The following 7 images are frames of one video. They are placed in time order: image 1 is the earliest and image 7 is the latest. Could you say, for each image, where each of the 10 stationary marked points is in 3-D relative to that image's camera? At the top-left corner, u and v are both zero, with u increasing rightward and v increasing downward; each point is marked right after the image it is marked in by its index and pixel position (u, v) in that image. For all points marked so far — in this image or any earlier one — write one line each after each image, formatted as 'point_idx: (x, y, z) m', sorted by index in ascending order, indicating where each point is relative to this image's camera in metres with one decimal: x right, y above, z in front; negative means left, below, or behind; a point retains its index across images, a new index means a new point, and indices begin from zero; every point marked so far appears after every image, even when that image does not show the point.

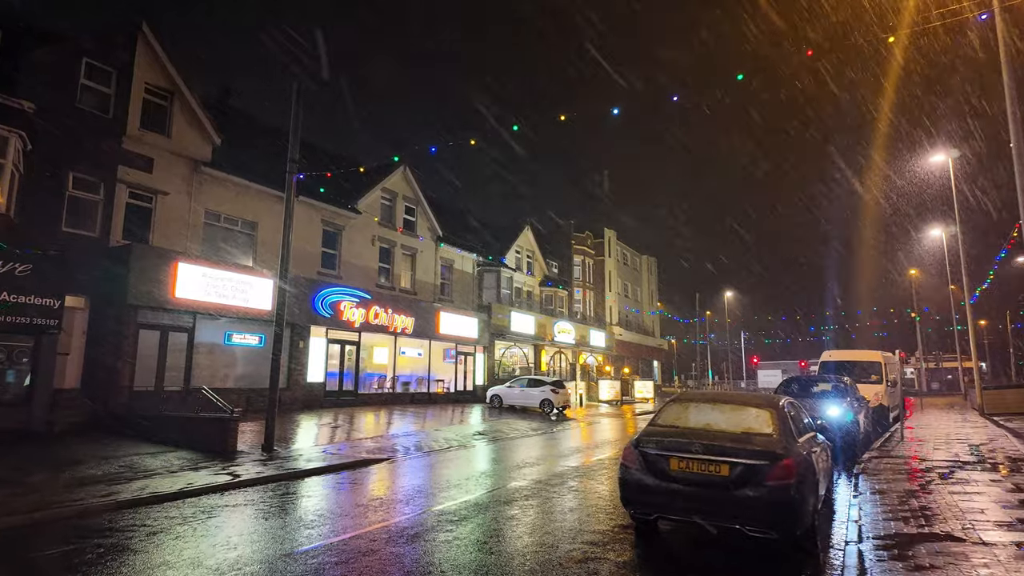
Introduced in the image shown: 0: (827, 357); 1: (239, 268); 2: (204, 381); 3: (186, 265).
0: (+10.3, -2.3, +19.0) m
1: (-8.5, +0.6, +18.1) m
2: (-9.3, -2.8, +17.6) m
3: (-9.3, +0.7, +16.6) m
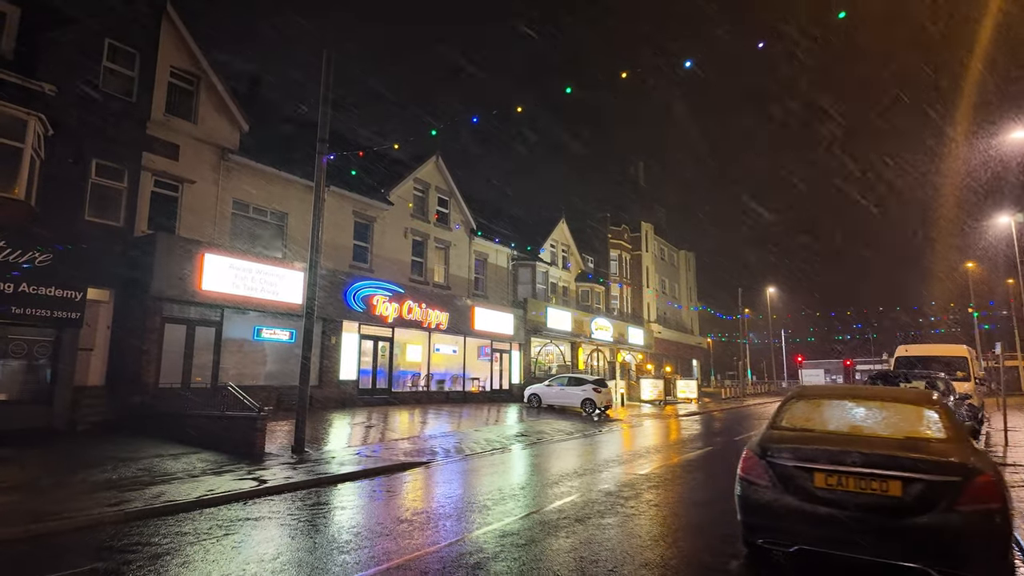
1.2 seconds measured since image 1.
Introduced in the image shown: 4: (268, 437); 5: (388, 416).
0: (+11.6, -1.9, +17.2) m
1: (-7.2, +0.8, +17.2) m
2: (-8.1, -2.6, +16.8) m
3: (-8.1, +0.9, +15.8) m
4: (-5.5, -3.4, +13.1) m
5: (-4.0, -4.1, +18.7) m
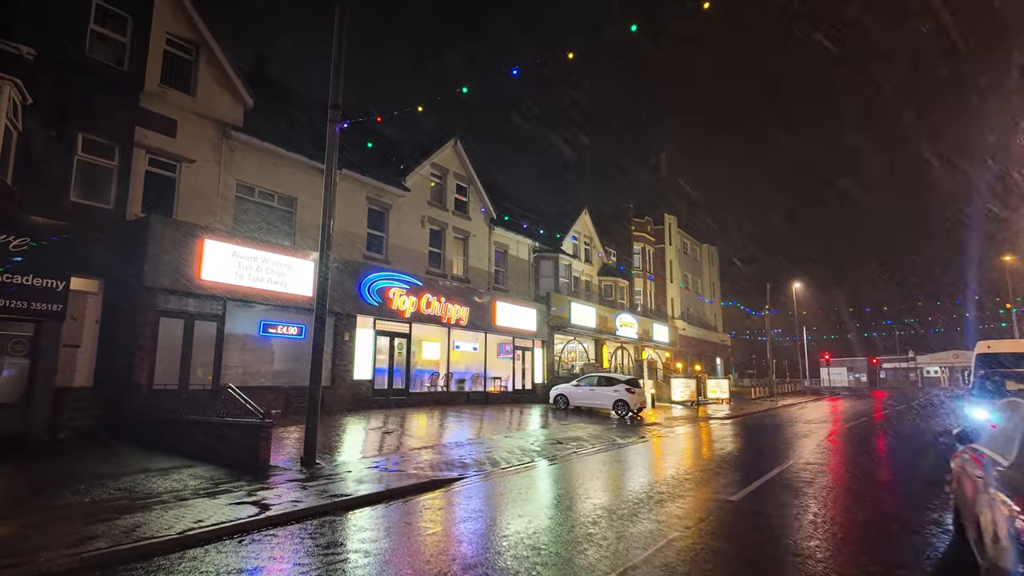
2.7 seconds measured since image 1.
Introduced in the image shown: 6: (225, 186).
0: (+12.4, -1.6, +15.4) m
1: (-6.4, +1.1, +15.6) m
2: (-7.2, -2.4, +15.3) m
3: (-7.3, +1.1, +14.2) m
4: (-4.7, -3.1, +11.5) m
5: (-3.2, -3.9, +17.1) m
6: (-7.7, +2.7, +15.6) m
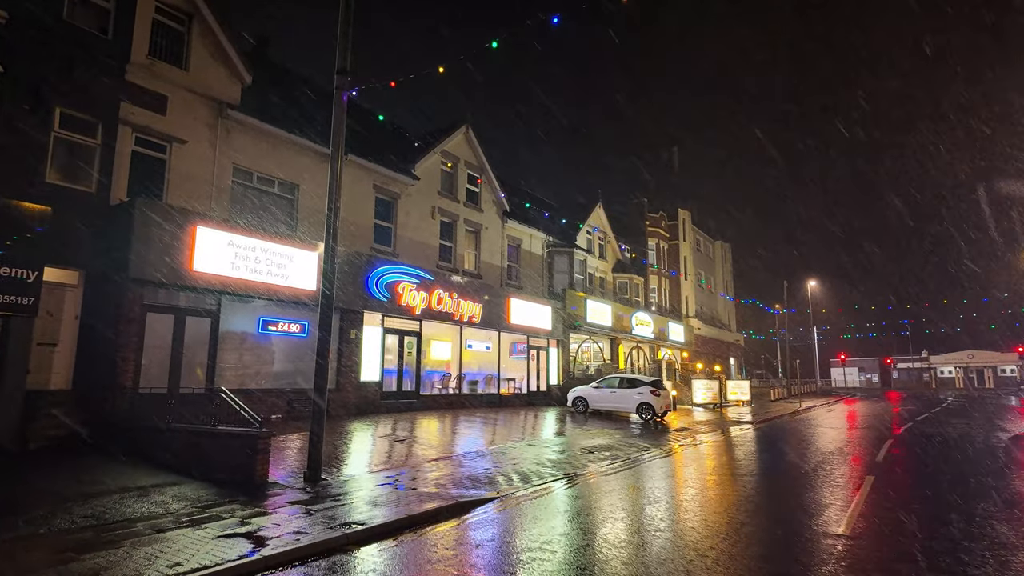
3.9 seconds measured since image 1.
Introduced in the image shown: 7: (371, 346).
0: (+13.0, -1.5, +14.0) m
1: (-5.8, +1.3, +14.3) m
2: (-6.7, -2.2, +13.9) m
3: (-6.7, +1.3, +12.9) m
4: (-4.2, -3.0, +10.1) m
5: (-2.6, -3.7, +15.7) m
6: (-7.2, +2.9, +14.2) m
7: (-4.2, -1.8, +17.4) m
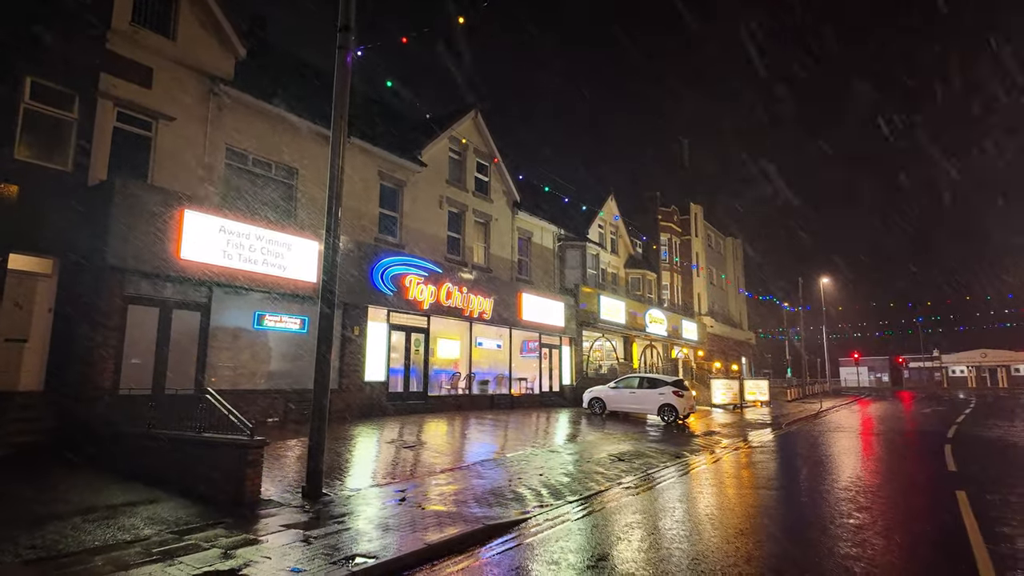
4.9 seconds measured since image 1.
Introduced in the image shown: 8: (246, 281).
0: (+13.4, -1.3, +12.7) m
1: (-5.4, +1.4, +13.1) m
2: (-6.3, -2.0, +12.7) m
3: (-6.3, +1.5, +11.7) m
4: (-3.7, -2.8, +8.9) m
5: (-2.2, -3.5, +14.5) m
6: (-6.7, +3.1, +13.0) m
7: (-3.8, -1.6, +16.2) m
8: (-5.7, +0.1, +12.6) m
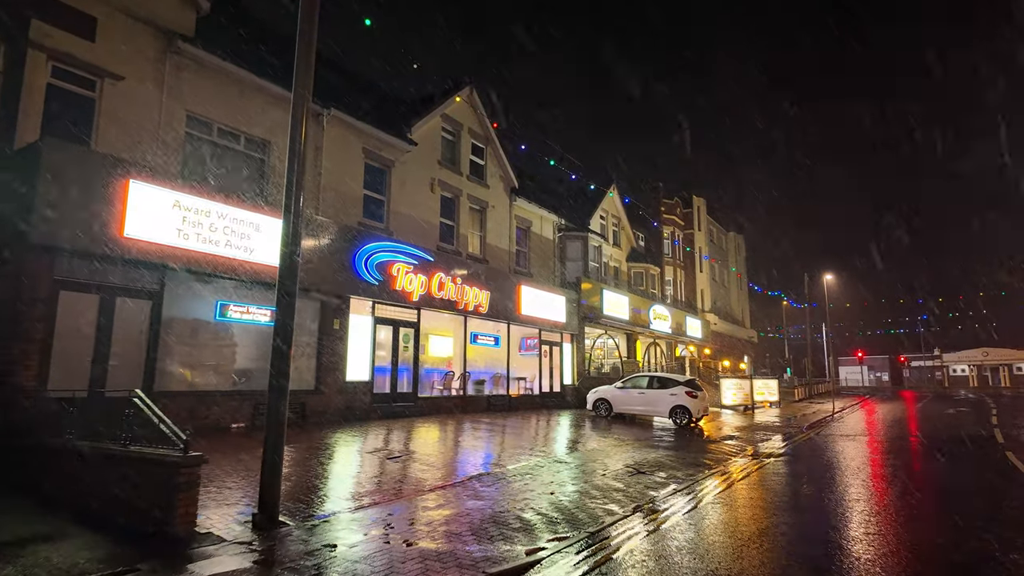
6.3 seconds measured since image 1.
0: (+13.4, -1.0, +11.3) m
1: (-5.4, +1.7, +11.4) m
2: (-6.2, -1.8, +11.0) m
3: (-6.3, +1.7, +10.0) m
4: (-3.7, -2.5, +7.3) m
5: (-2.2, -3.3, +12.9) m
6: (-6.7, +3.4, +11.4) m
7: (-3.8, -1.3, +14.6) m
8: (-5.7, +0.4, +10.9) m
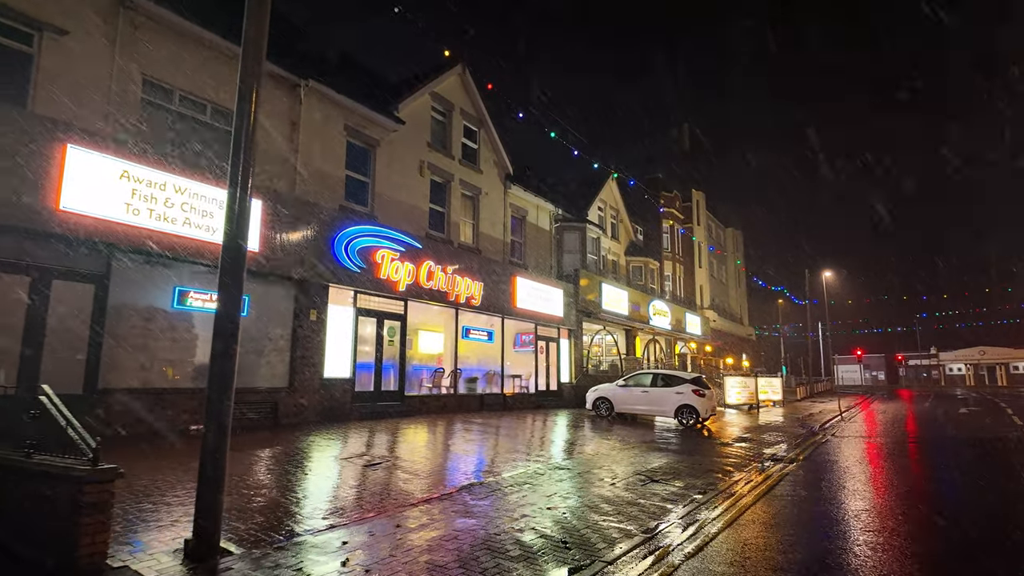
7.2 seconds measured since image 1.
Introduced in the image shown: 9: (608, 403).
0: (+13.4, -0.8, +10.3) m
1: (-5.5, +2.0, +10.2) m
2: (-6.3, -1.5, +9.8) m
3: (-6.3, +2.0, +8.7) m
4: (-3.7, -2.3, +6.1) m
5: (-2.3, -3.0, +11.7) m
6: (-6.8, +3.6, +10.1) m
7: (-4.0, -1.0, +13.3) m
8: (-5.8, +0.7, +9.6) m
9: (+2.9, -3.5, +17.7) m
